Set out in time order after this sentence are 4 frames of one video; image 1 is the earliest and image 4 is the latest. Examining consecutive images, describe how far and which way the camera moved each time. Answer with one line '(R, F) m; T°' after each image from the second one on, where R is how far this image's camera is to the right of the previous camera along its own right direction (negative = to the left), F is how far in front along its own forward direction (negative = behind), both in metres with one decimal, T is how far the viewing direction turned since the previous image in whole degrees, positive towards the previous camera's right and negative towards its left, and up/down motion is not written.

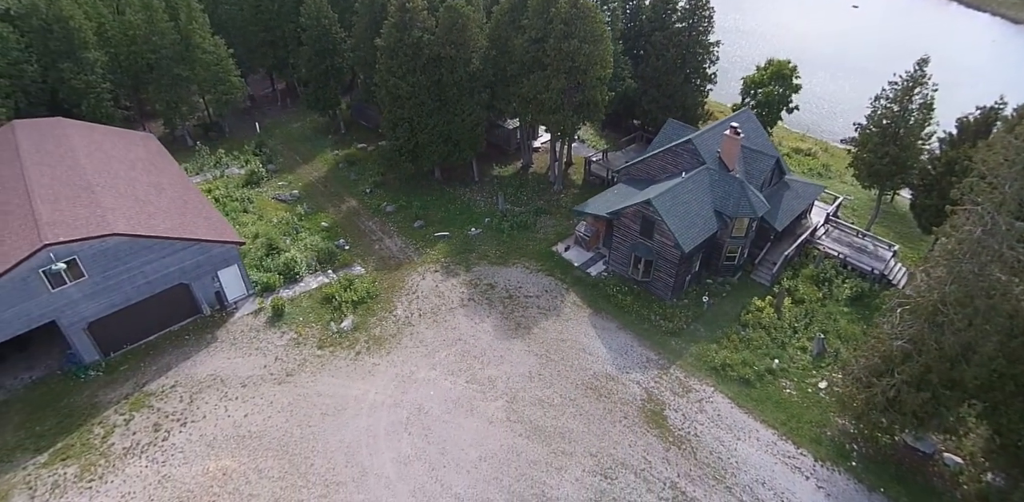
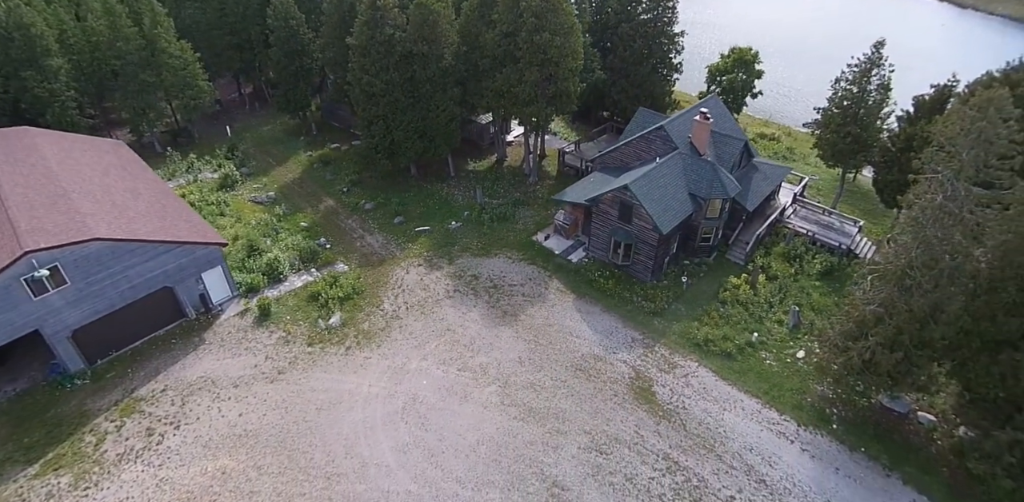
(-0.3, -1.2) m; +2°
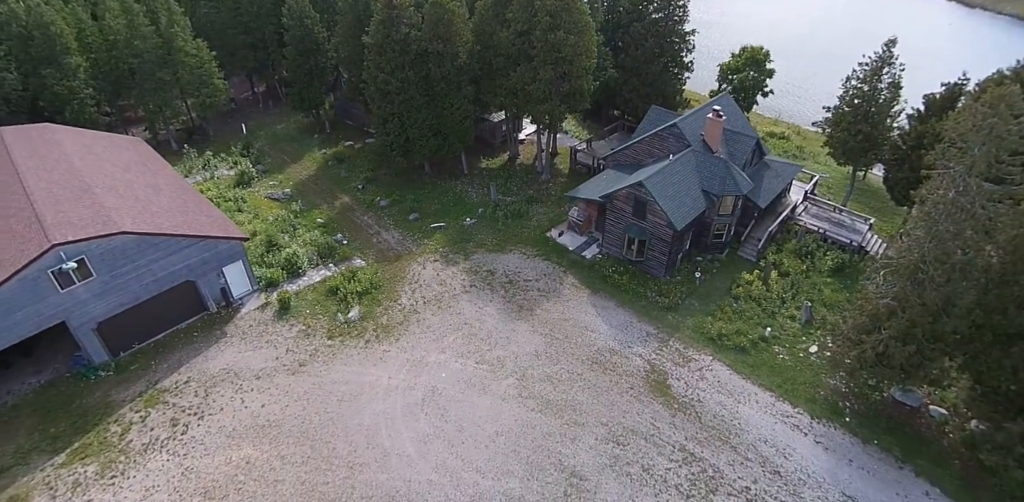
(-0.8, -1.1) m; -1°
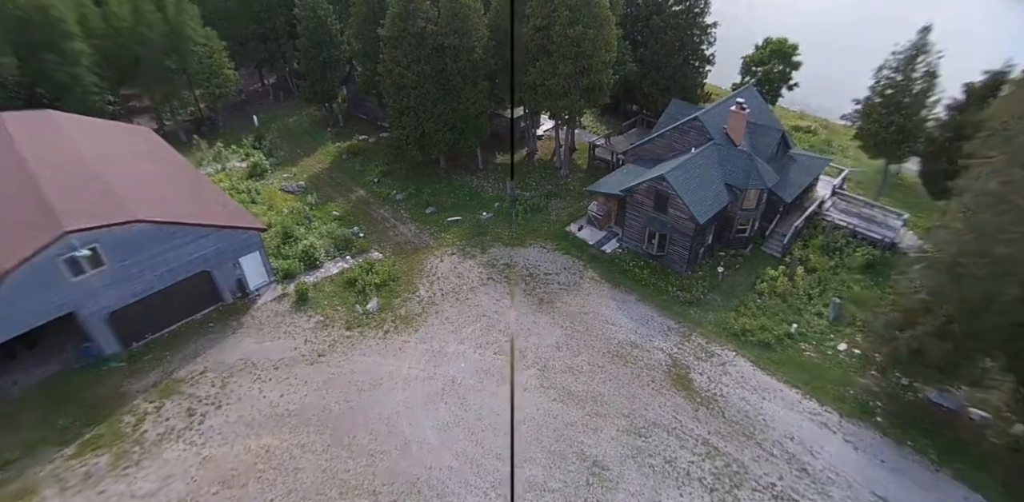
(-0.7, +0.1) m; -1°
